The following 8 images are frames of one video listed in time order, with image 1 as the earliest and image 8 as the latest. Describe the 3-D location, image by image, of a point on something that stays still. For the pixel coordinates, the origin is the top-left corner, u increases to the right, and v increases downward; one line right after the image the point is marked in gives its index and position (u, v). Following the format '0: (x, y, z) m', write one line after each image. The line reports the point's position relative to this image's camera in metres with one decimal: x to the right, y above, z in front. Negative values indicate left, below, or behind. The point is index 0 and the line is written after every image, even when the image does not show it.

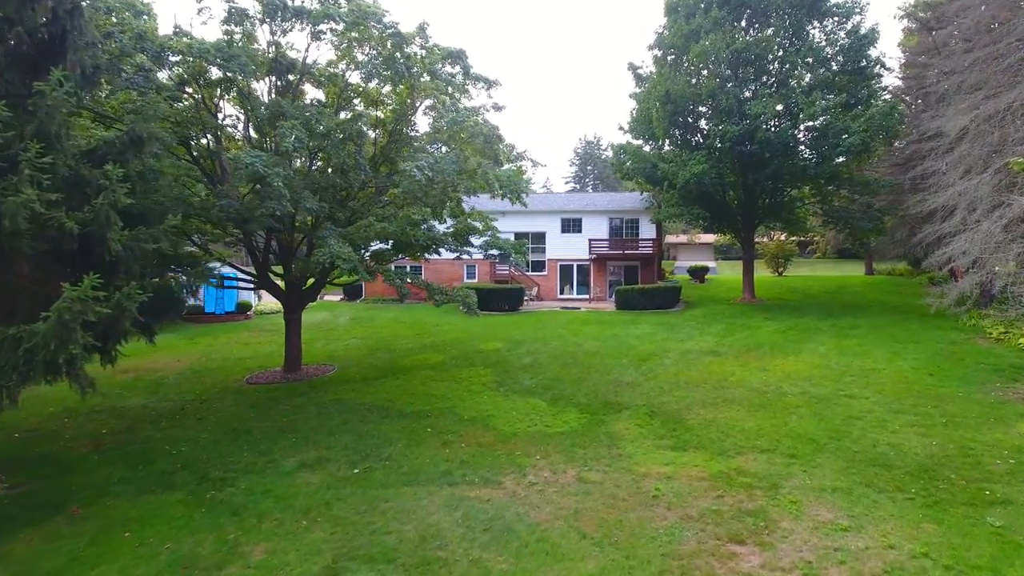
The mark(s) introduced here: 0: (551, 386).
0: (+0.7, -1.8, +11.9) m
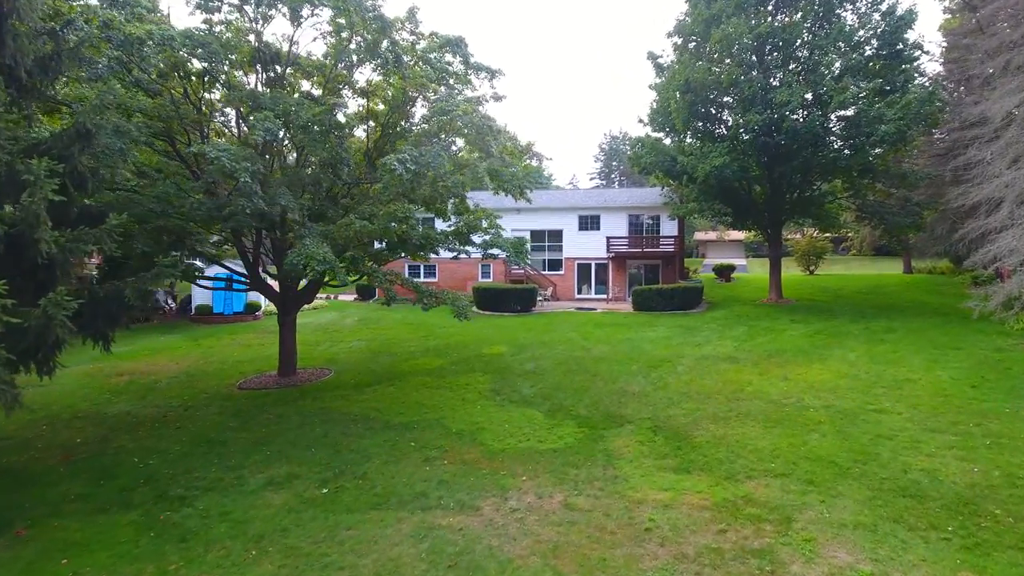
0: (+0.7, -1.9, +11.0) m
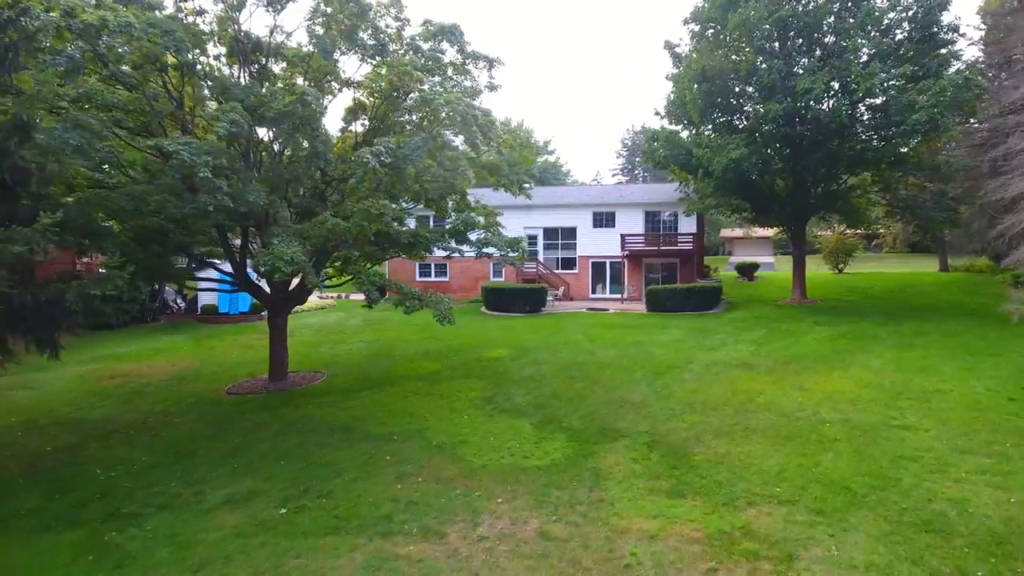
0: (+0.5, -1.9, +10.3) m
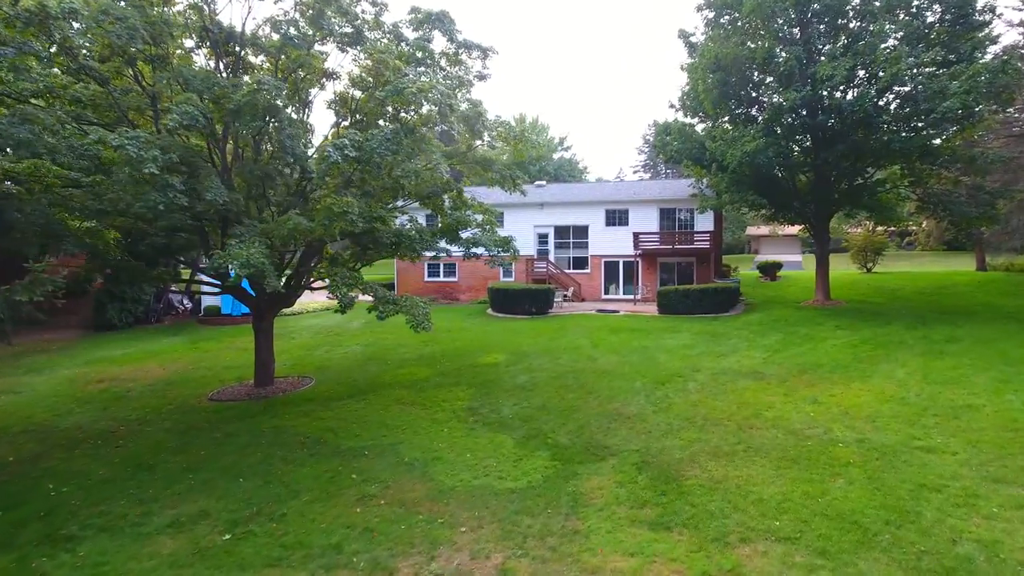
0: (+0.3, -1.9, +9.5) m
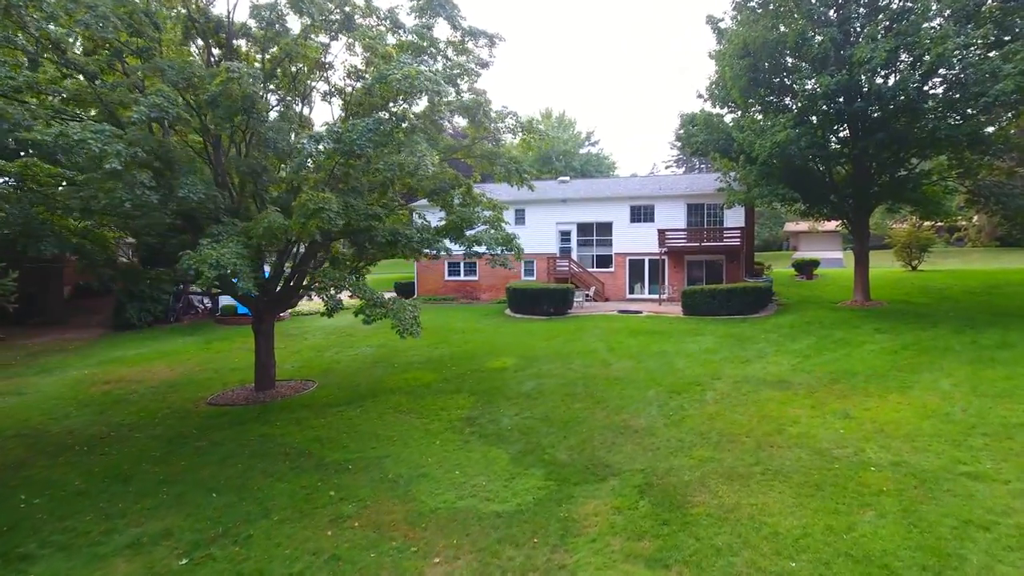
0: (+0.3, -2.0, +8.8) m
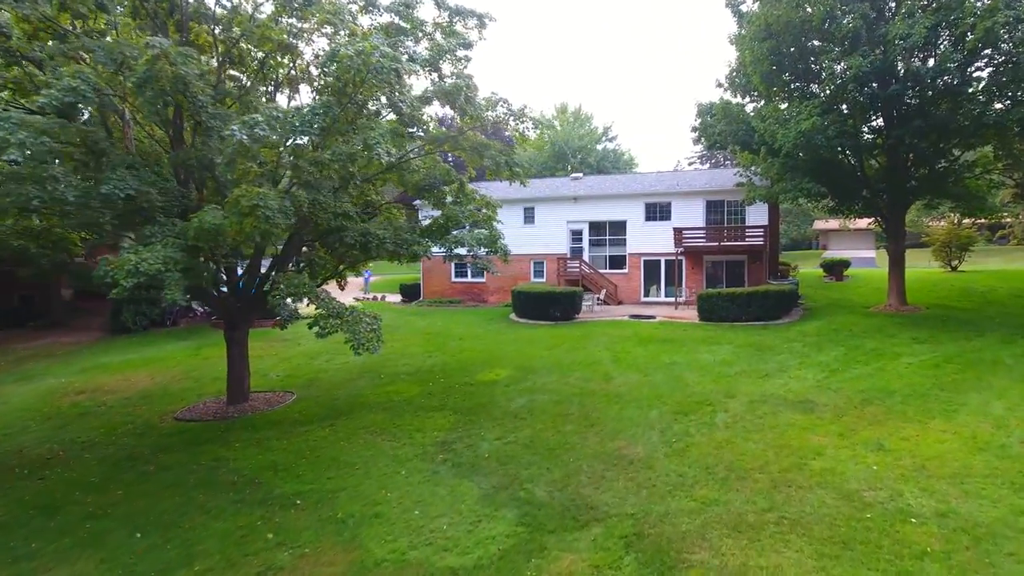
0: (0.0, -2.1, +7.7) m
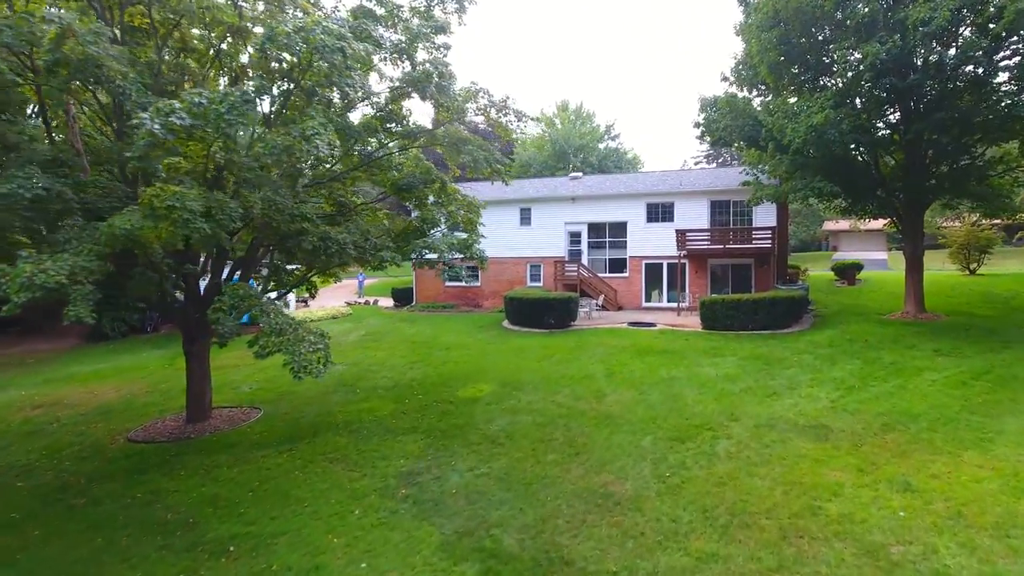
0: (-0.3, -2.2, +6.8) m
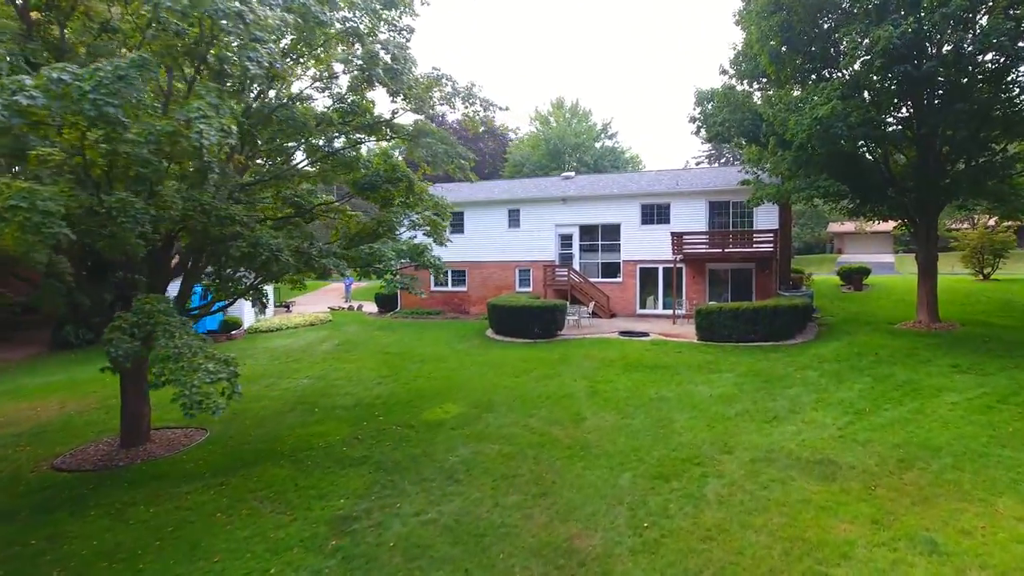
0: (-0.8, -2.3, +5.7) m
